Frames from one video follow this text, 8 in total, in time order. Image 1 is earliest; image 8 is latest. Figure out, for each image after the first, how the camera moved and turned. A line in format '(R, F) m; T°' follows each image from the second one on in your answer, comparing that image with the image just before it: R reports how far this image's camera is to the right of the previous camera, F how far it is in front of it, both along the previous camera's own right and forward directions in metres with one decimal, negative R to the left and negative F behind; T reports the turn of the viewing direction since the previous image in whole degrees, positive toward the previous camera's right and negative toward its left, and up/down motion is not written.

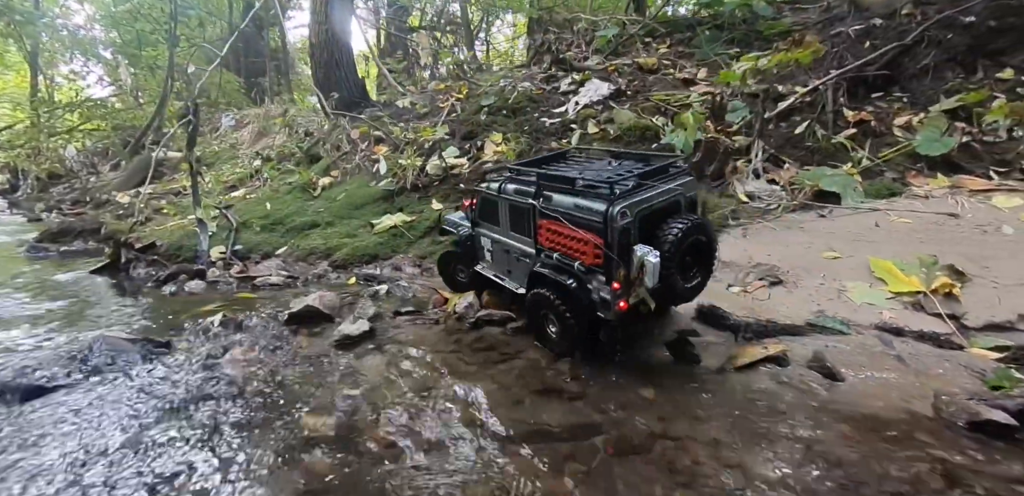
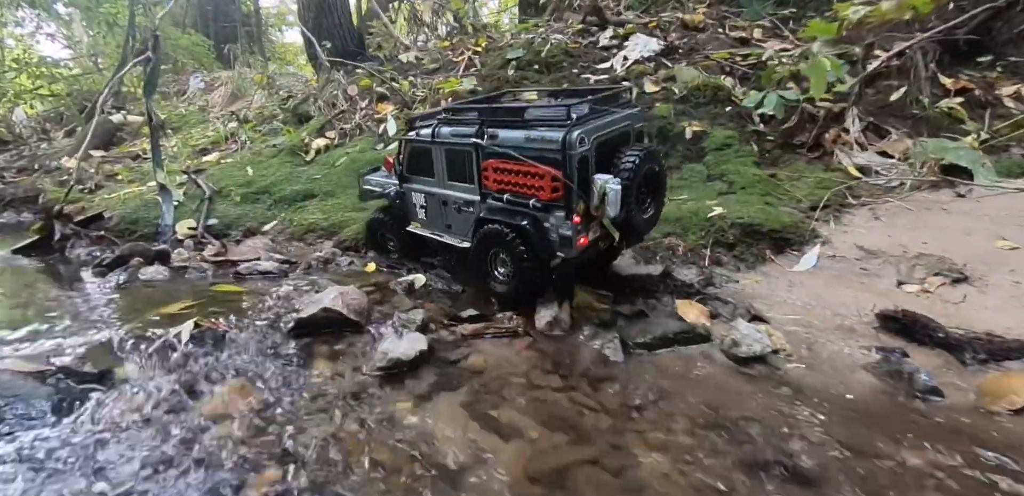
(-0.7, +1.2) m; +3°
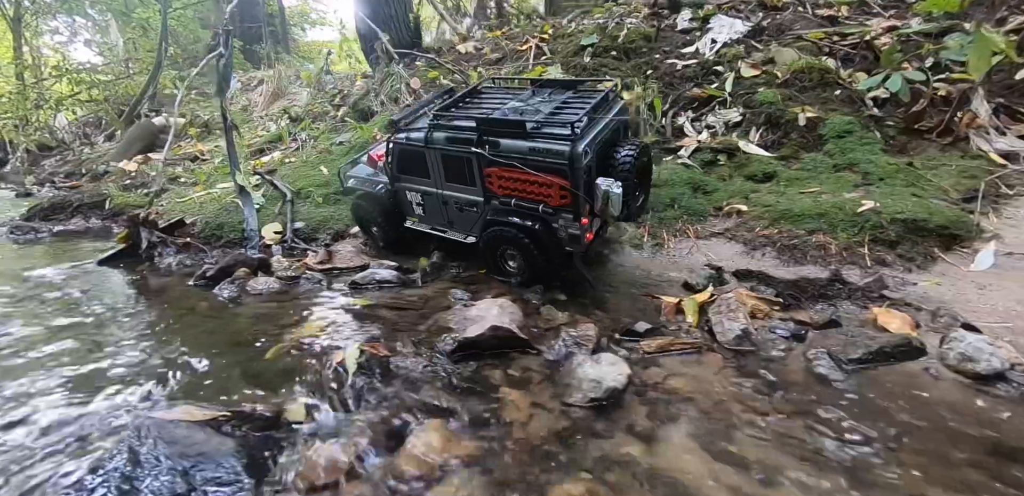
(-0.8, +0.3) m; -2°
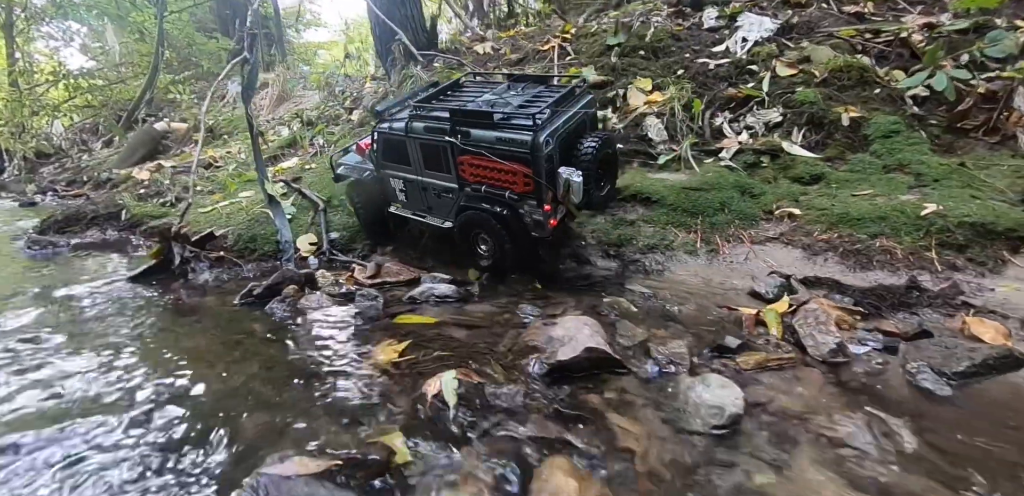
(-0.4, +0.1) m; +1°
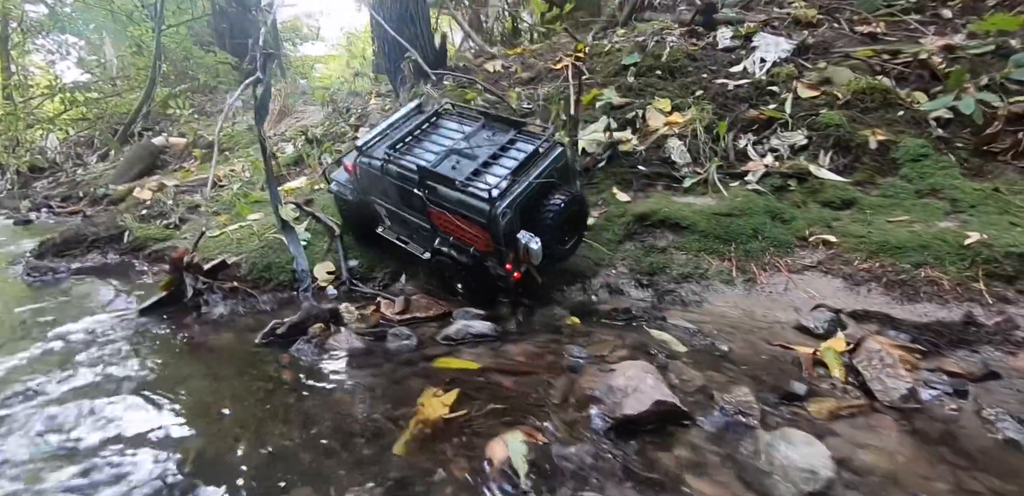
(-0.3, +0.1) m; +1°
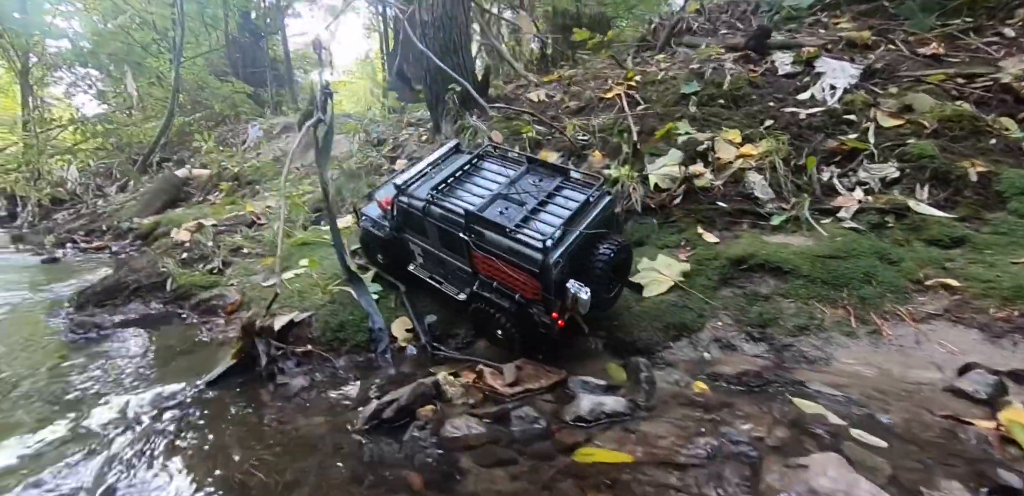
(-0.7, +0.2) m; 0°
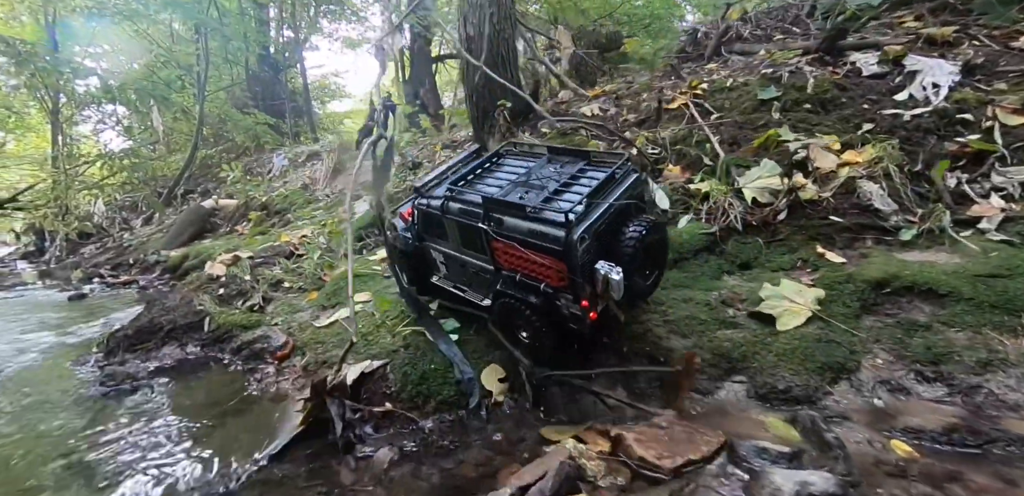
(-0.6, +0.5) m; -2°
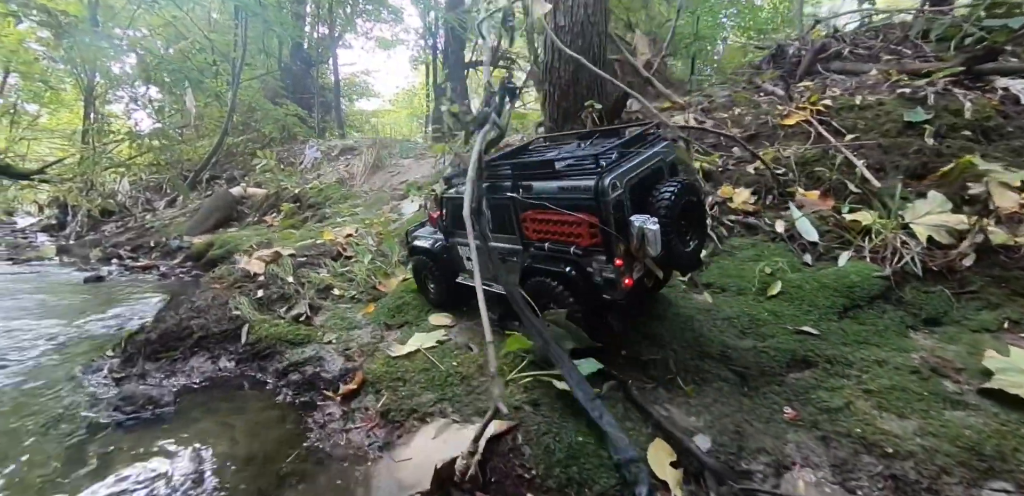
(-0.7, +0.7) m; -1°
